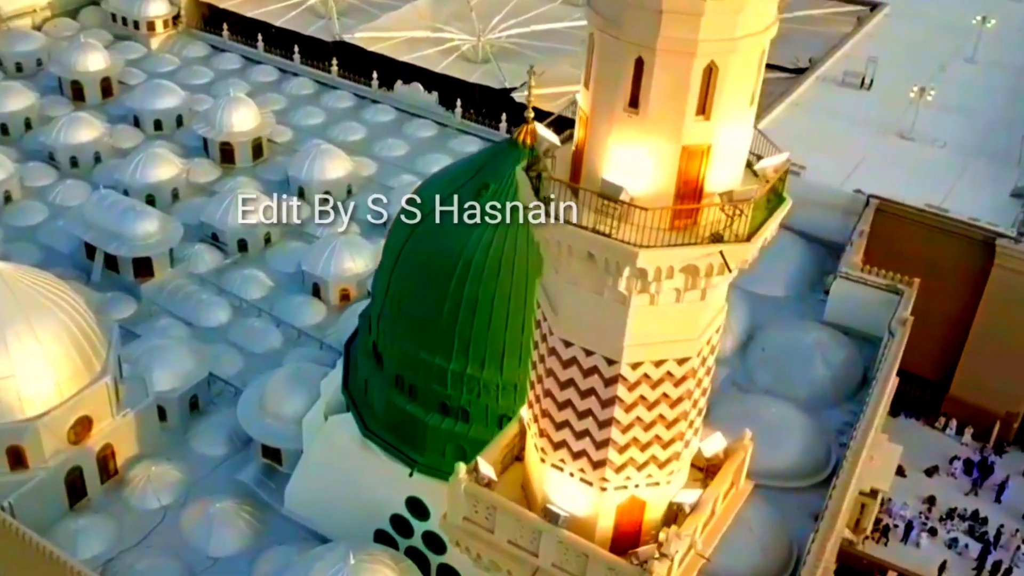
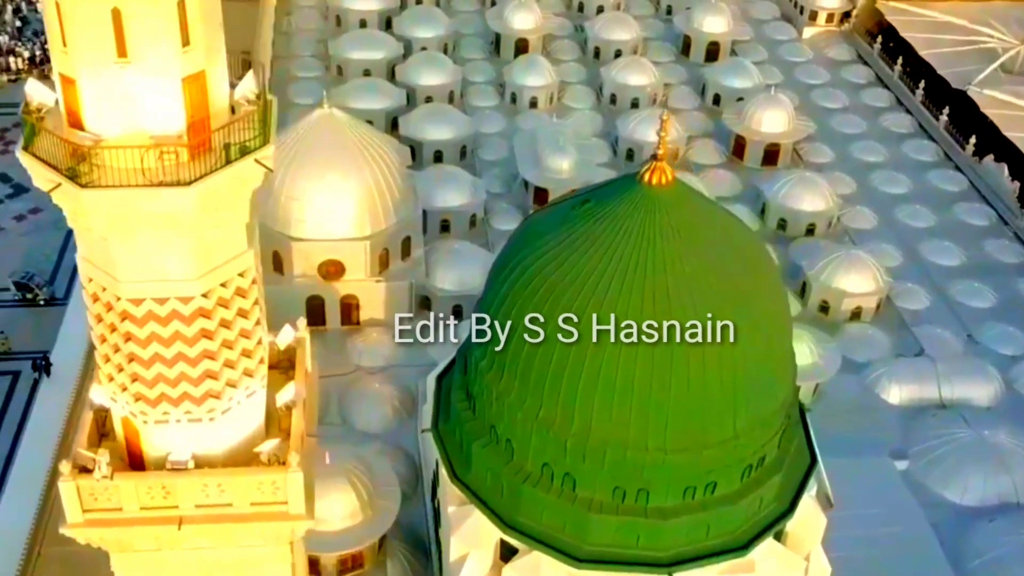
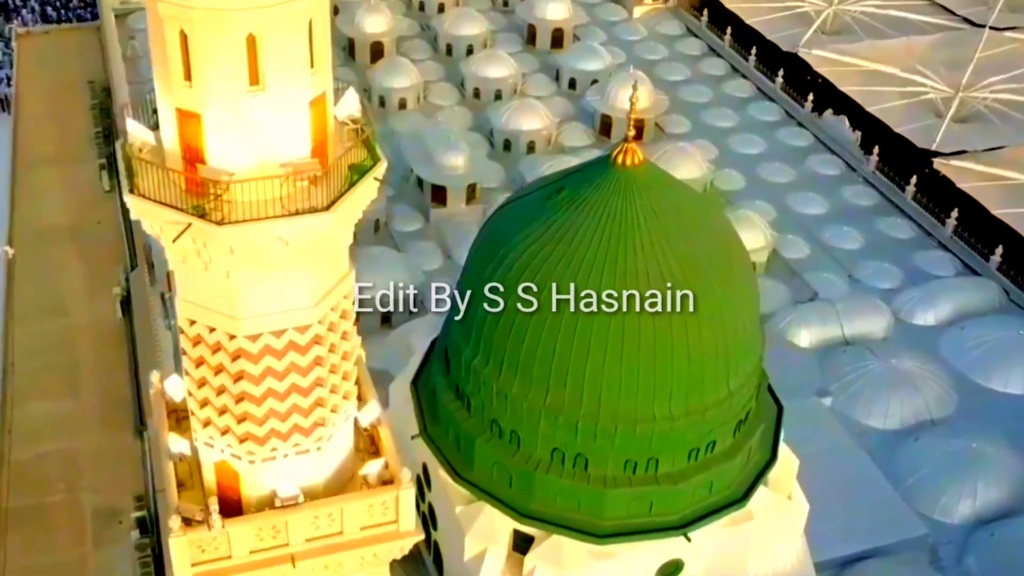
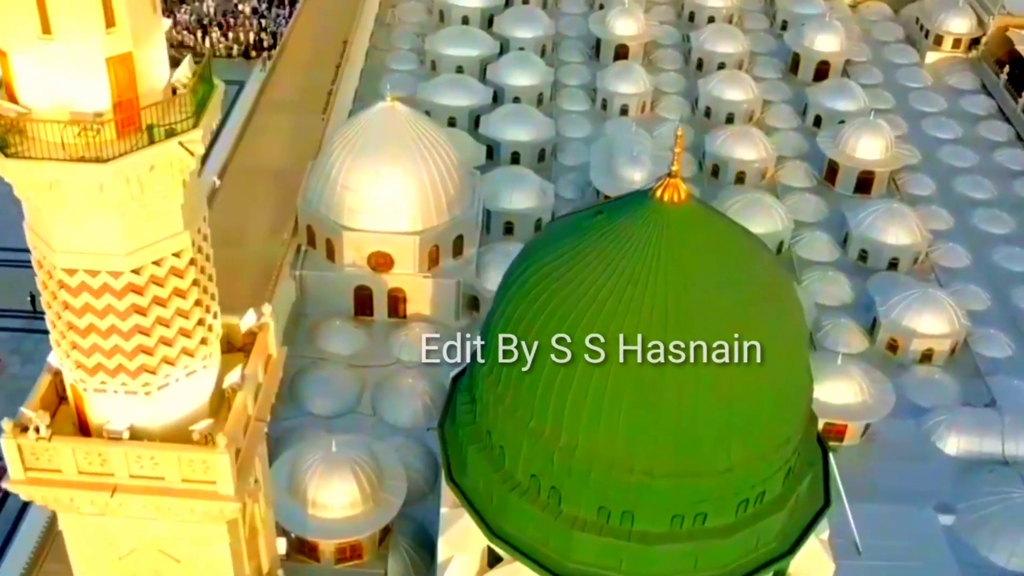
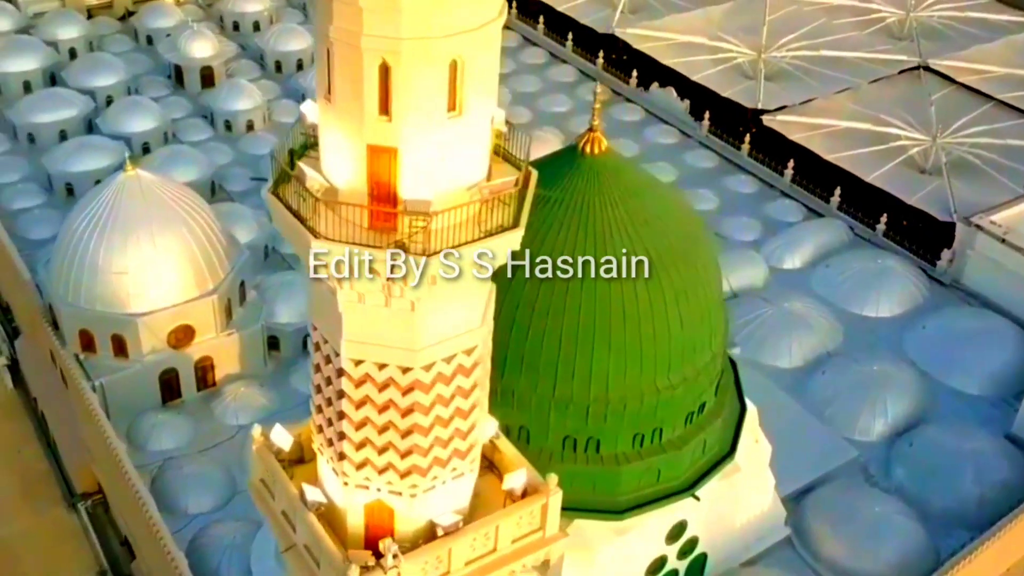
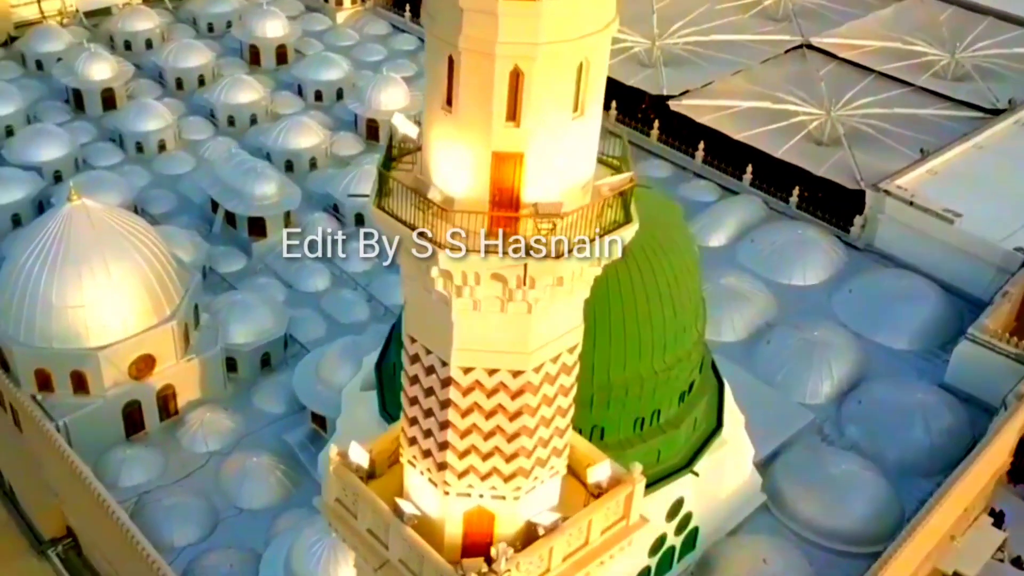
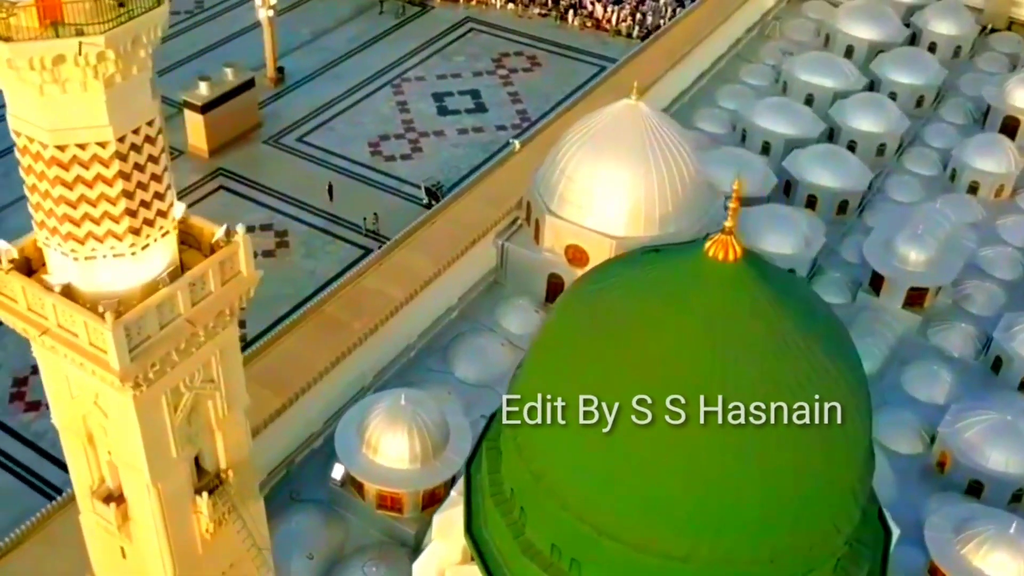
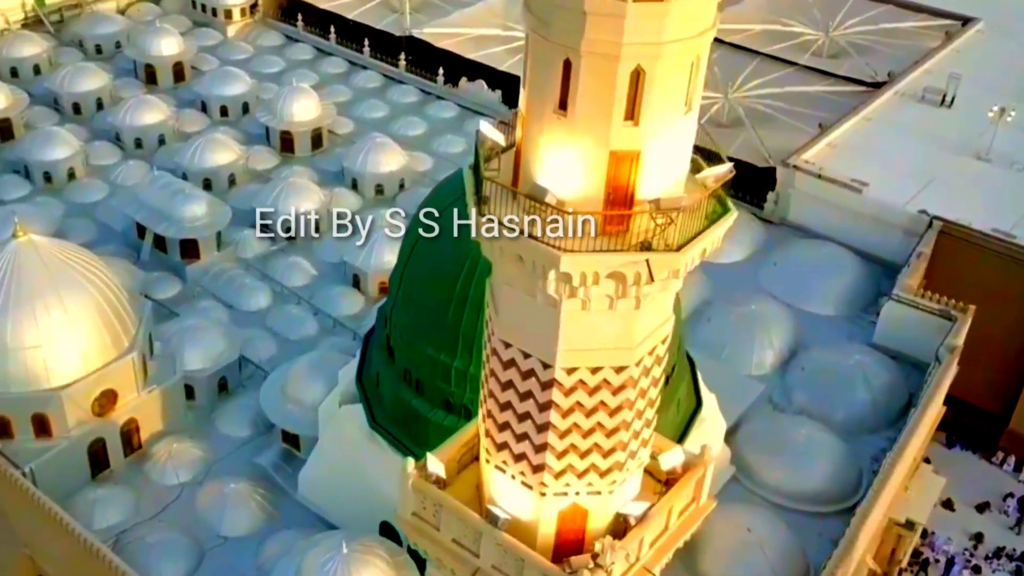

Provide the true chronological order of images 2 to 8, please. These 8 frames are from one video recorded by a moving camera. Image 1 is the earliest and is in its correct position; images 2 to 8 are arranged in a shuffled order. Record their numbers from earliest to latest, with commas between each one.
8, 6, 5, 3, 2, 4, 7
